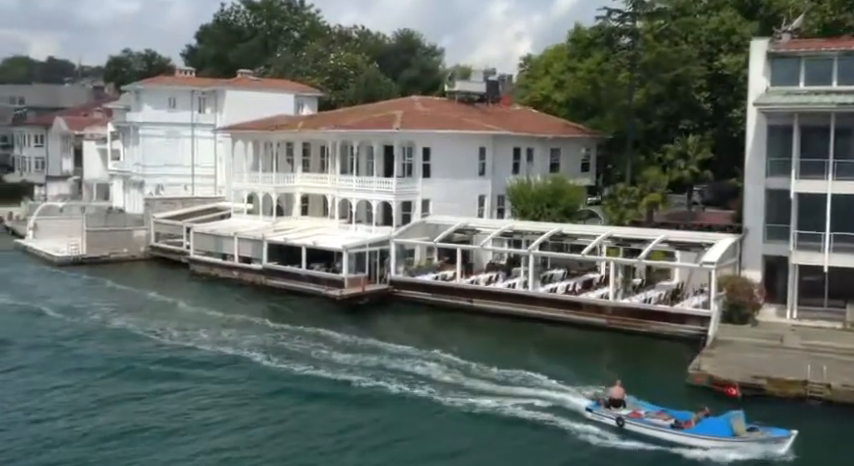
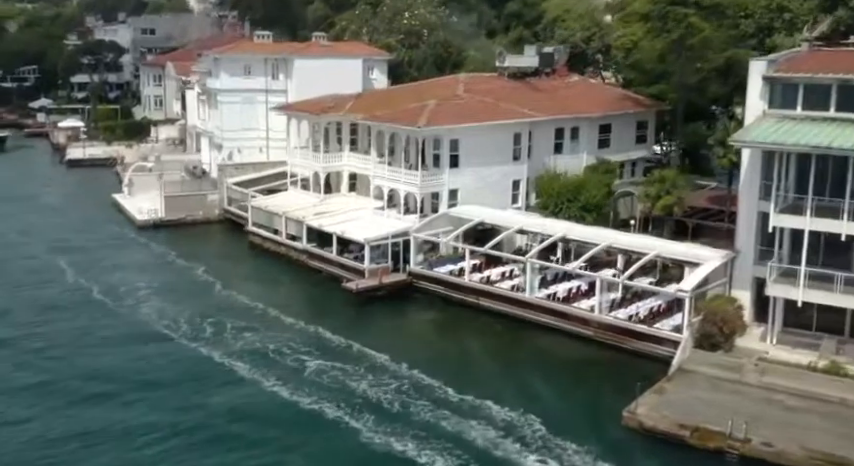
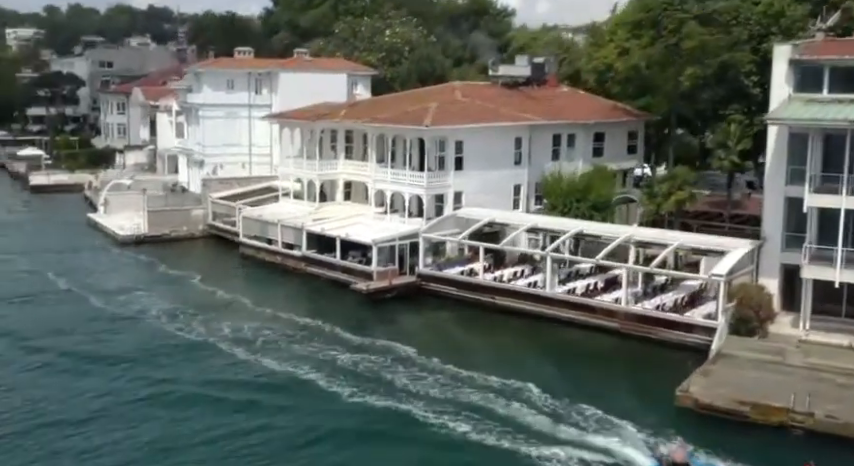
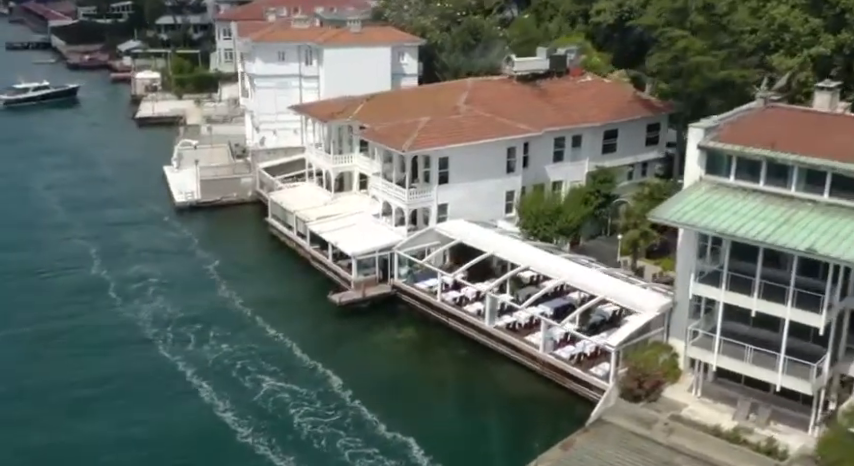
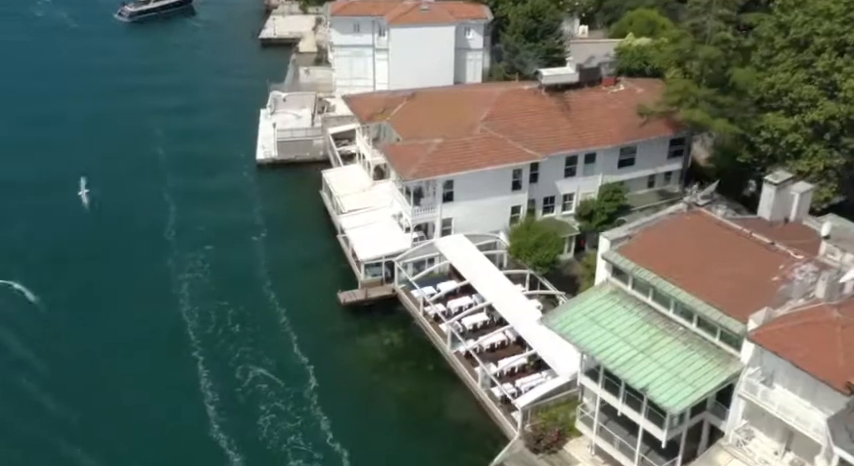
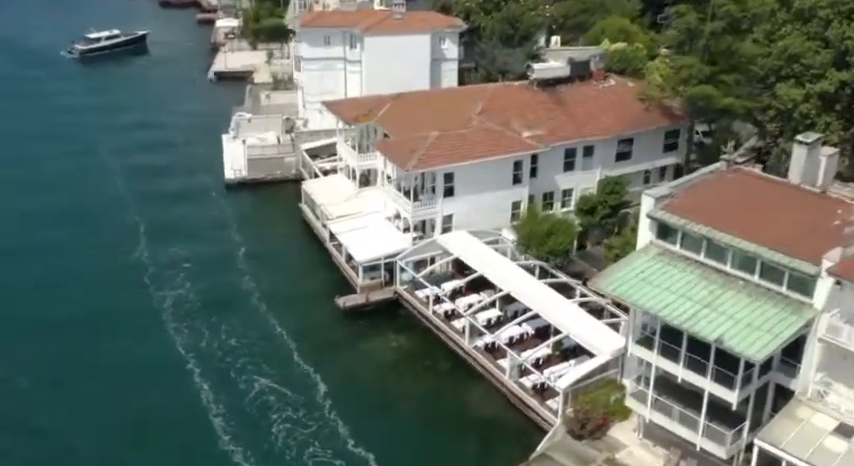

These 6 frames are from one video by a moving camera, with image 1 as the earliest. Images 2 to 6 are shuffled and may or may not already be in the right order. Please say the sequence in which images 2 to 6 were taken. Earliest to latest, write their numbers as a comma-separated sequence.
3, 2, 4, 6, 5
